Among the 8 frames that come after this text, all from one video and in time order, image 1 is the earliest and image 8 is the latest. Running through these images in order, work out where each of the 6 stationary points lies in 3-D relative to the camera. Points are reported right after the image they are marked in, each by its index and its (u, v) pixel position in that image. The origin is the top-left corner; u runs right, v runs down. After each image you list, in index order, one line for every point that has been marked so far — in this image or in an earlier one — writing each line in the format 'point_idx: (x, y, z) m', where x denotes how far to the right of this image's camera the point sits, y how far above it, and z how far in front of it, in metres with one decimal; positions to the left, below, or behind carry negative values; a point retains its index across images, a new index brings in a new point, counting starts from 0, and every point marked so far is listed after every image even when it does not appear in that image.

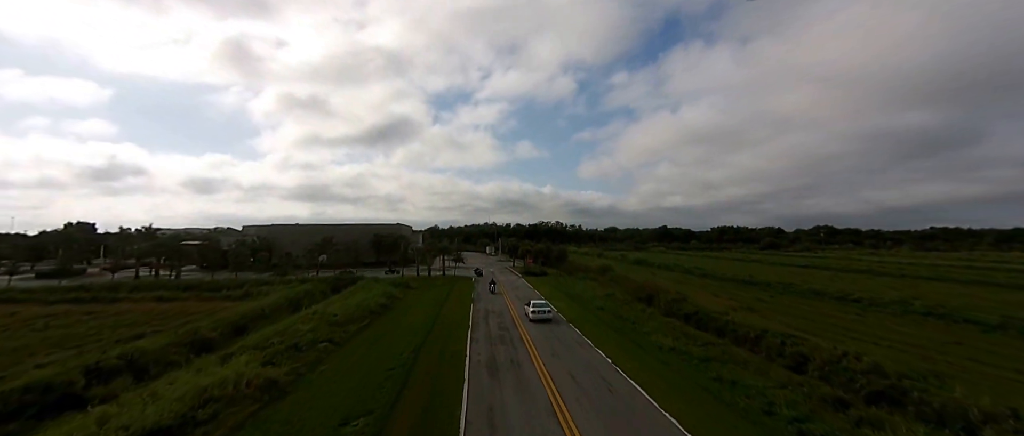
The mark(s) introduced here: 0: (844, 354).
0: (+16.3, -6.7, +19.8) m
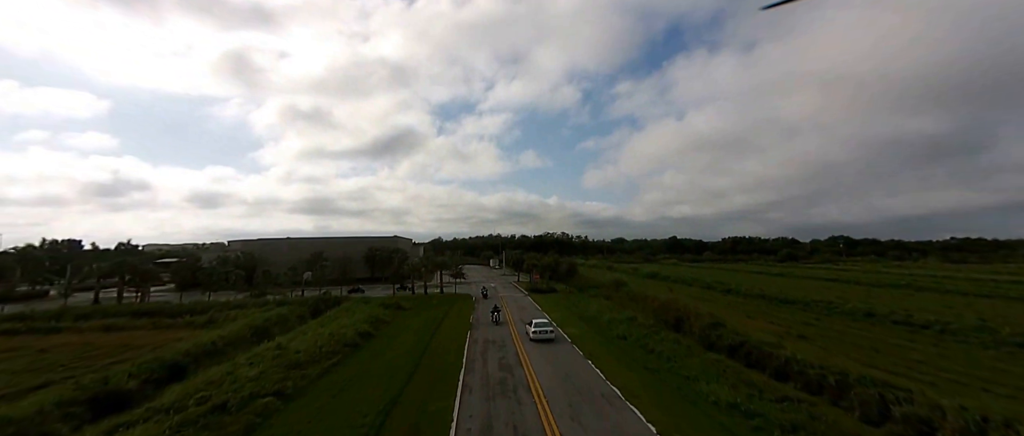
0: (+16.4, -7.0, +14.1) m
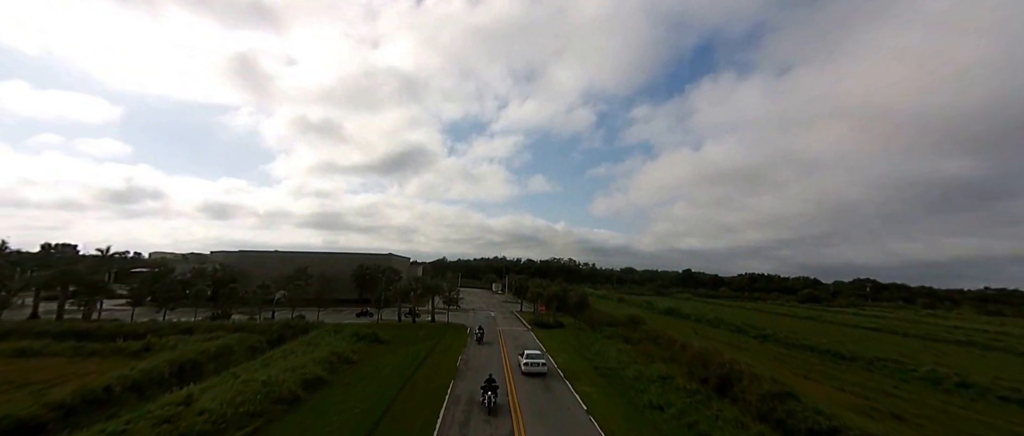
0: (+16.0, -8.0, +7.0) m
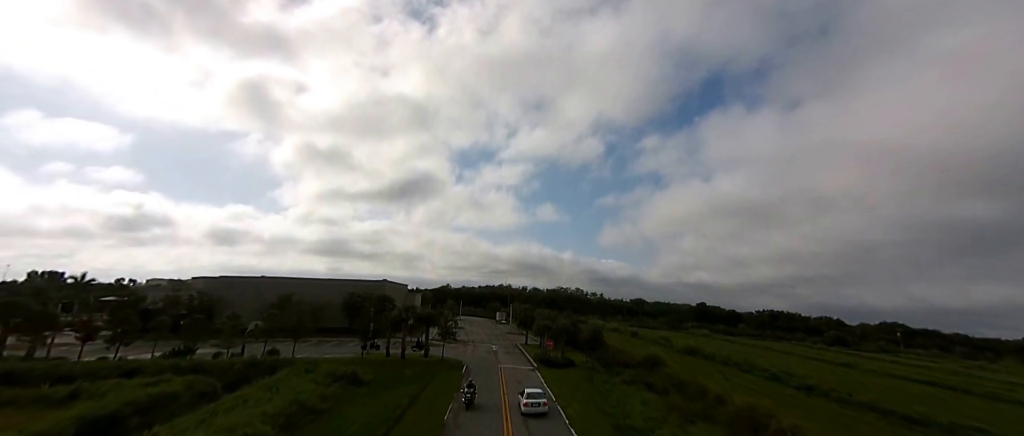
0: (+15.8, -7.8, +1.7) m
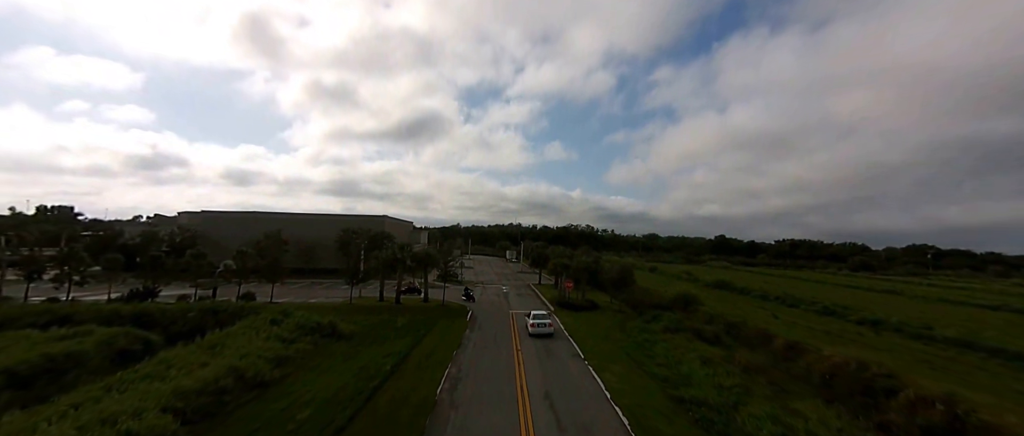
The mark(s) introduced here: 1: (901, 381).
0: (+16.0, -6.6, -5.3) m
1: (+16.2, -6.8, +17.1) m
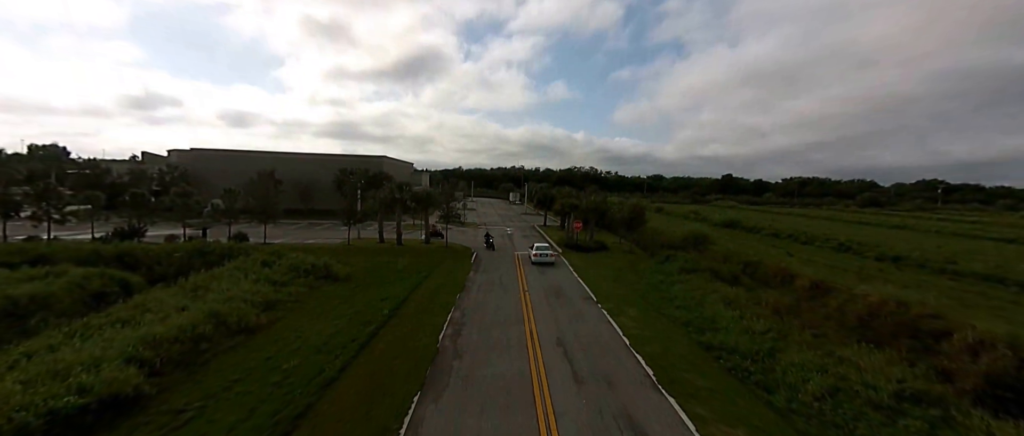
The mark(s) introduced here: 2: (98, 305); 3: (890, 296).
0: (+16.2, -7.0, -6.7) m
1: (+16.6, -4.1, +15.4) m
2: (-18.0, -3.6, +17.6) m
3: (+17.3, -3.8, +18.7) m
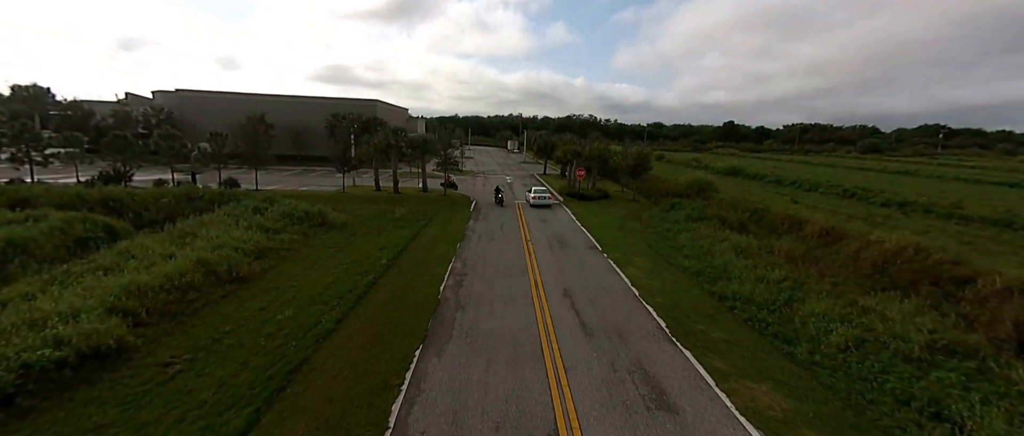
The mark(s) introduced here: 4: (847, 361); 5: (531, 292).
0: (+16.5, -7.8, -6.7) m
1: (+16.7, -2.1, +14.9) m
2: (-17.8, -1.3, +16.8) m
3: (+17.4, -1.4, +18.1) m
4: (+8.0, -3.4, +9.6) m
5: (+0.7, -2.7, +14.4) m
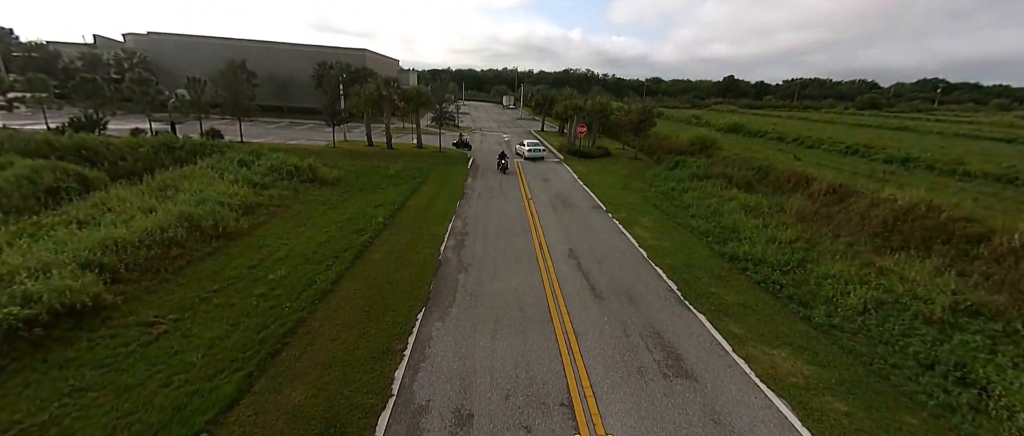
0: (+16.9, -8.5, -6.4) m
1: (+16.8, -0.7, +14.5) m
2: (-17.8, +0.5, +15.8) m
3: (+17.5, +0.3, +17.6) m
4: (+8.1, -2.4, +9.3) m
5: (+0.8, -1.2, +13.8) m
